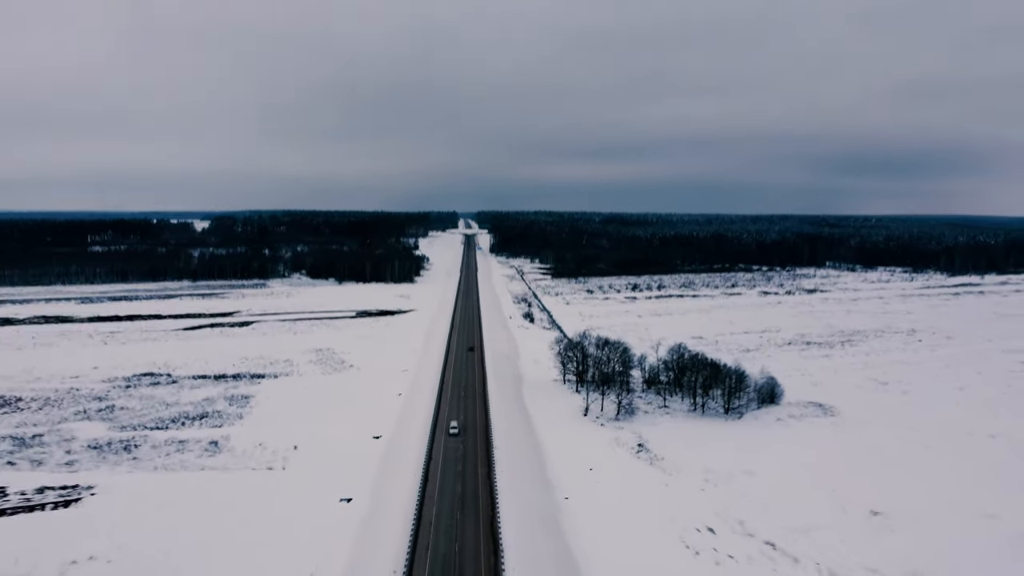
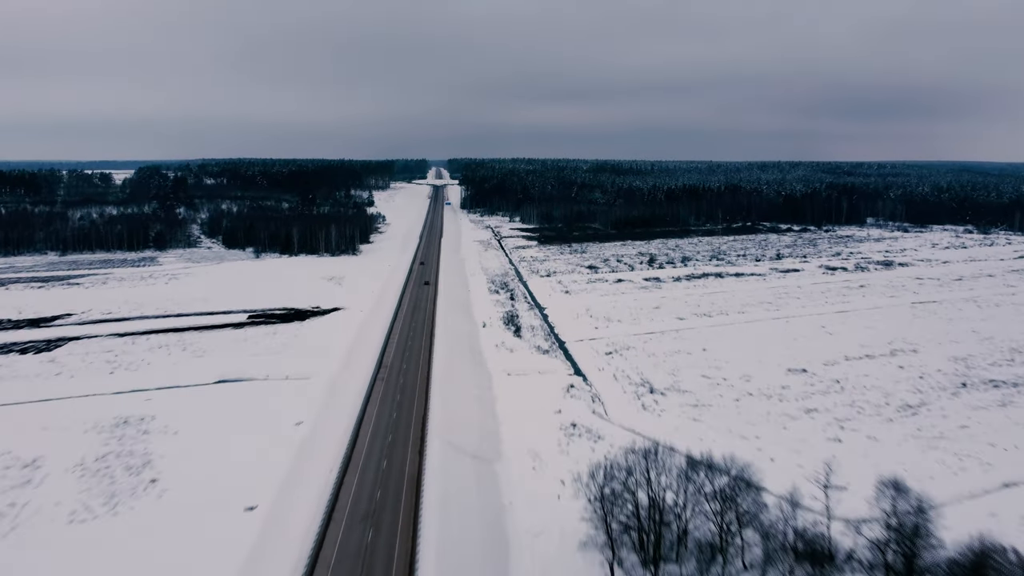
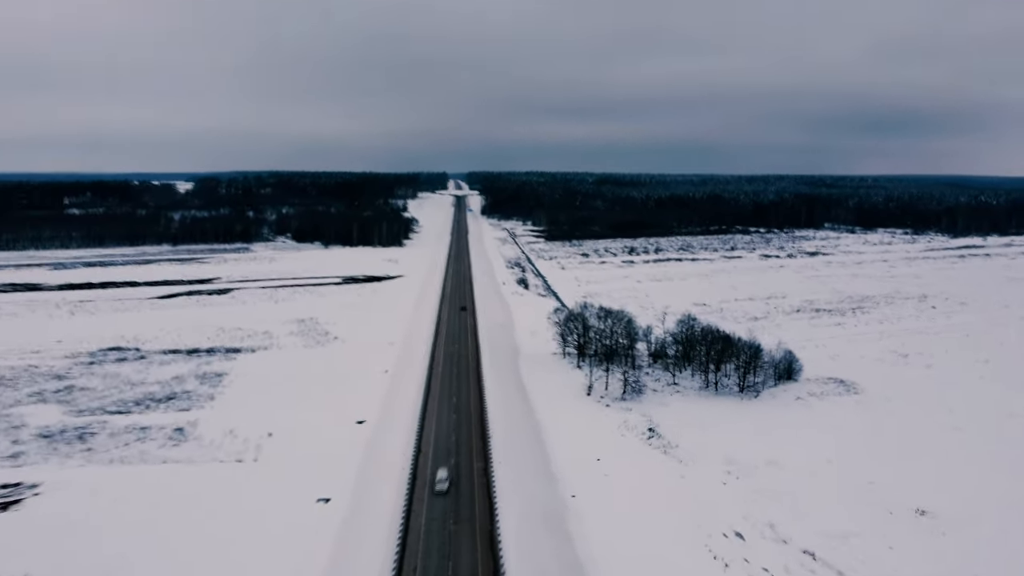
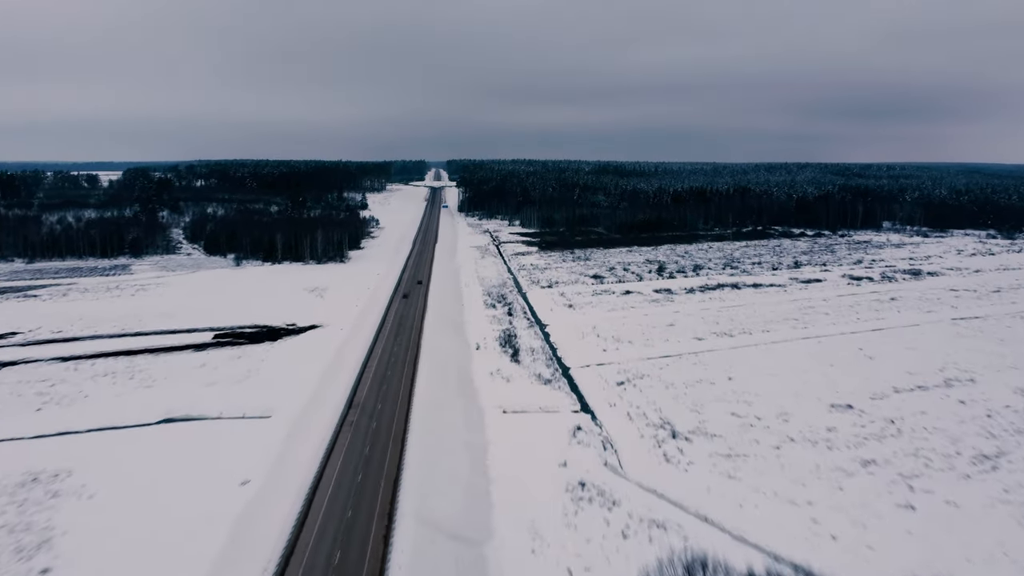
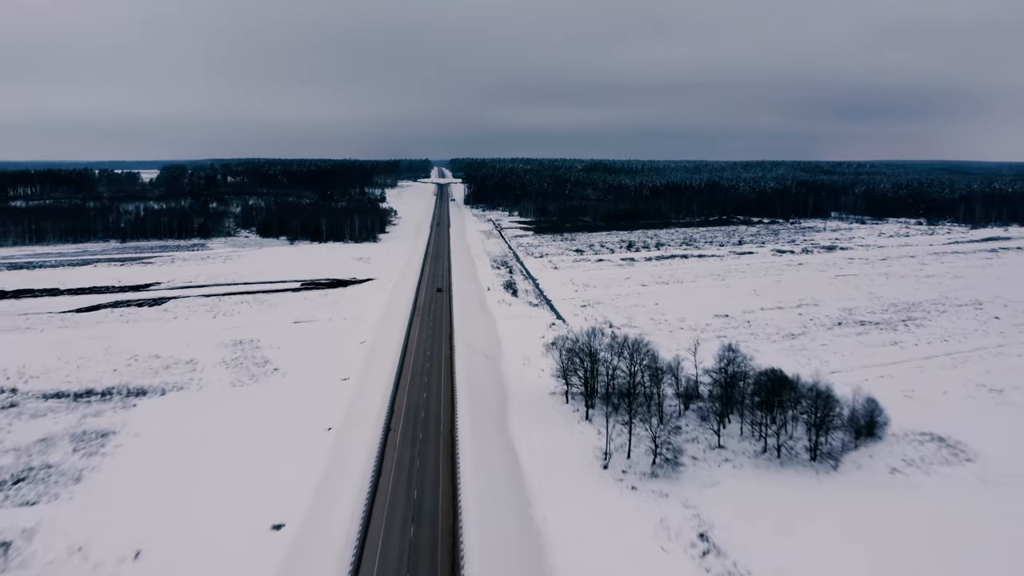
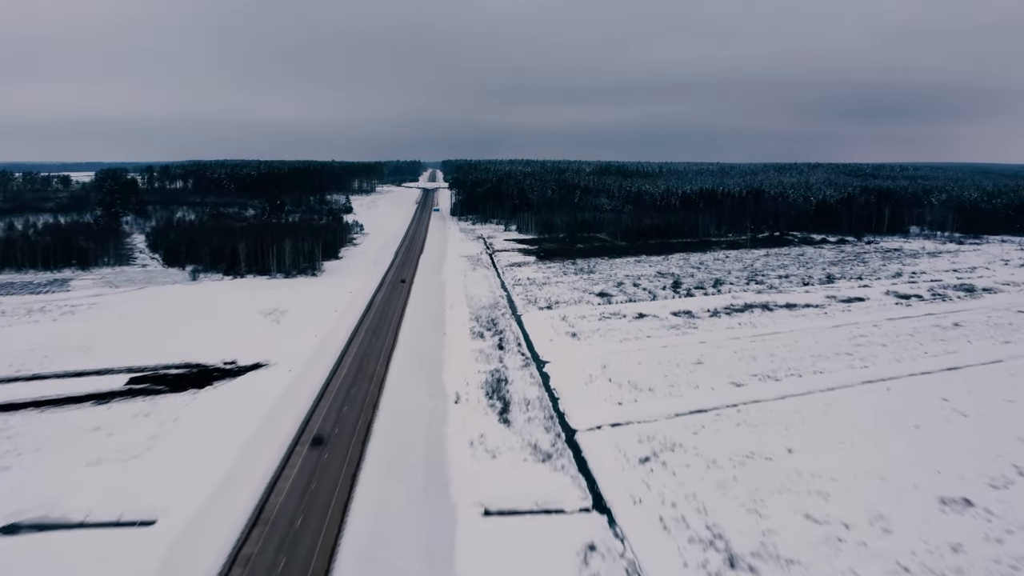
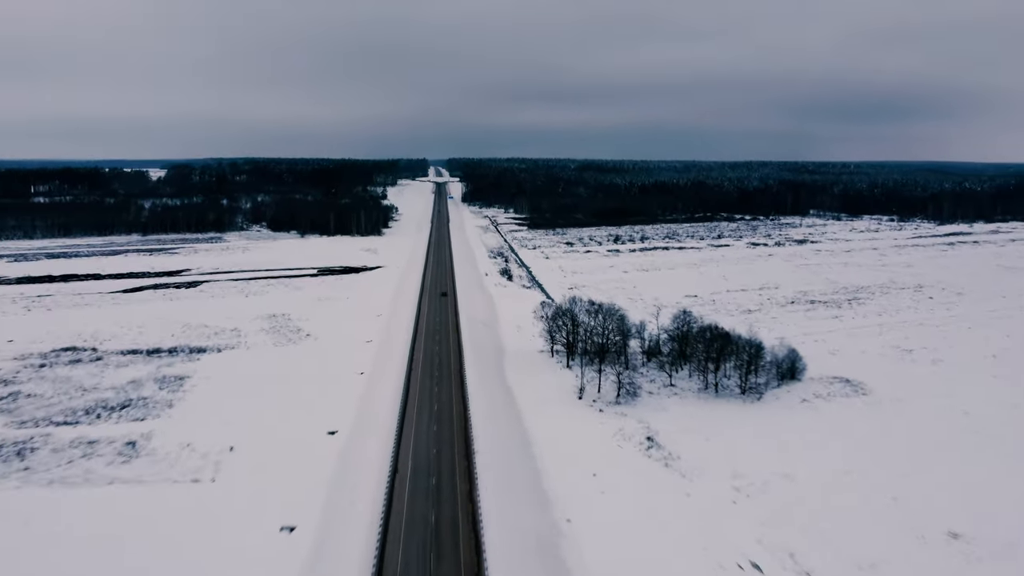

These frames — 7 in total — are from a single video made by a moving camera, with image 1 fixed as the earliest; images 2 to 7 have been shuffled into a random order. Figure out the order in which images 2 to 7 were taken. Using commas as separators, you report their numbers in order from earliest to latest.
3, 7, 5, 2, 4, 6
